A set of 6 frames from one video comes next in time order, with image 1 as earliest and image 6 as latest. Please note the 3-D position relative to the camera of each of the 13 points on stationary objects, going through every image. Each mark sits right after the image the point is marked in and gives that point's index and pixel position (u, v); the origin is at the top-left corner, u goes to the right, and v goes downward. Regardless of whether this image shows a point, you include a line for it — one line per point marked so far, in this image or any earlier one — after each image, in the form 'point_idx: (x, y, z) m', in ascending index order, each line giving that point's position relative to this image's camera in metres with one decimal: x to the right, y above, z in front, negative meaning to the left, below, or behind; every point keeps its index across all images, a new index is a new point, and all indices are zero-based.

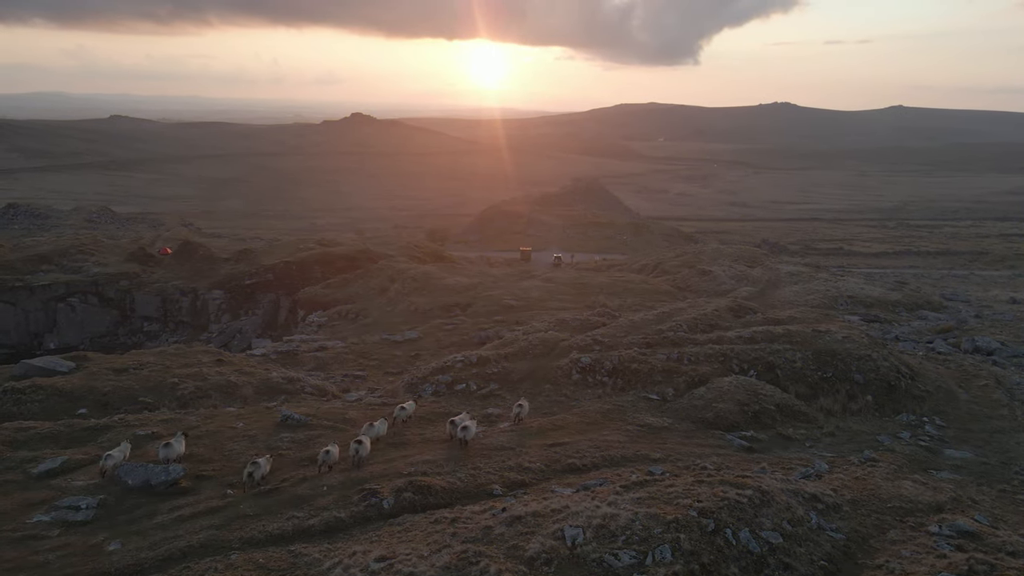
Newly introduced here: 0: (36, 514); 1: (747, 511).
0: (-6.9, -3.3, +10.6) m
1: (+2.9, -2.7, +9.0) m
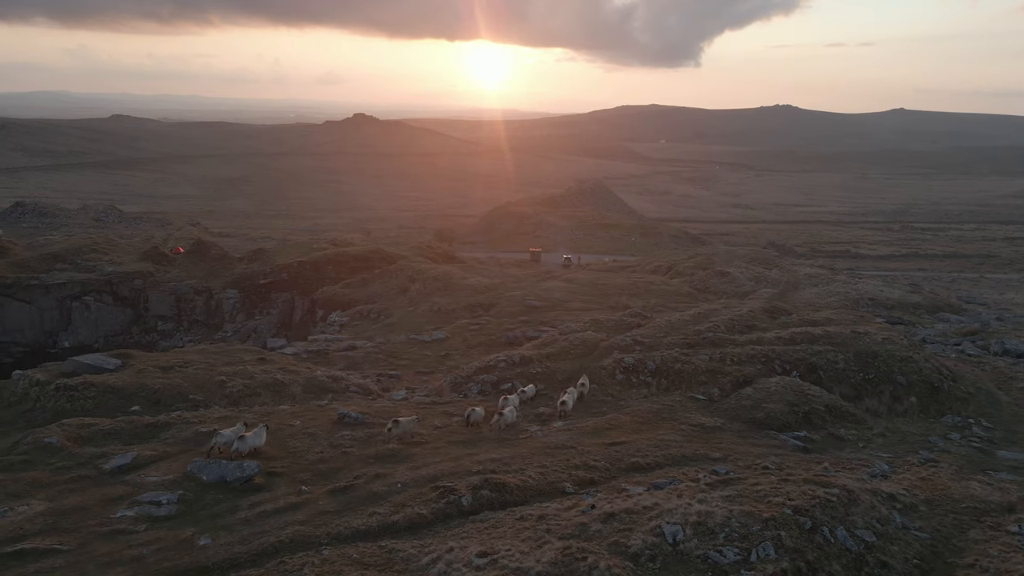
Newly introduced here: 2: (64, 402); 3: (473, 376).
0: (-5.7, -3.2, +10.7) m
1: (+4.1, -2.7, +9.1) m
2: (-10.3, -2.6, +16.8) m
3: (-1.0, -2.4, +19.6) m
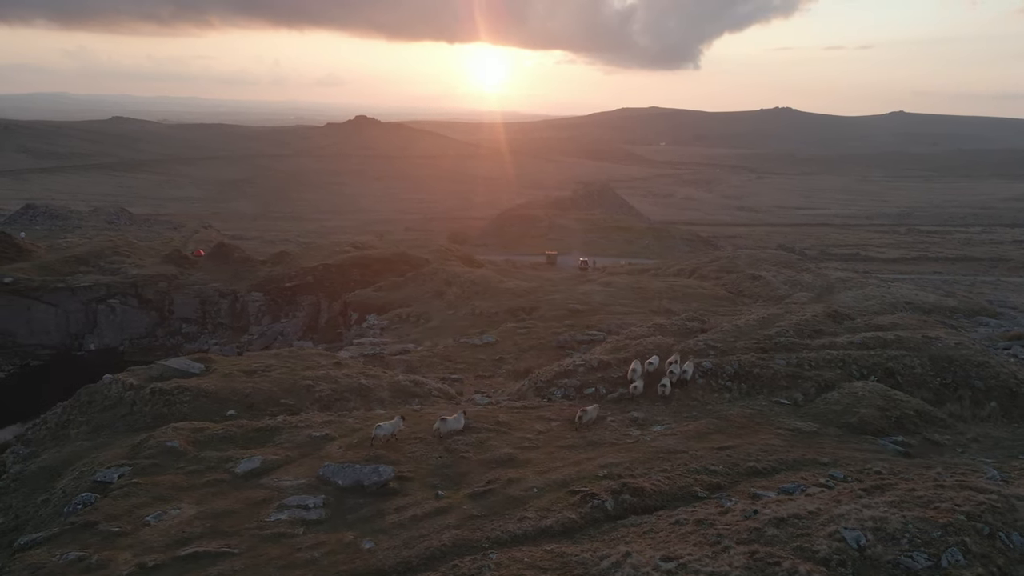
0: (-3.6, -3.3, +10.9) m
1: (+6.2, -2.9, +9.2) m
2: (-8.1, -2.7, +16.9) m
3: (+1.1, -2.5, +19.7) m
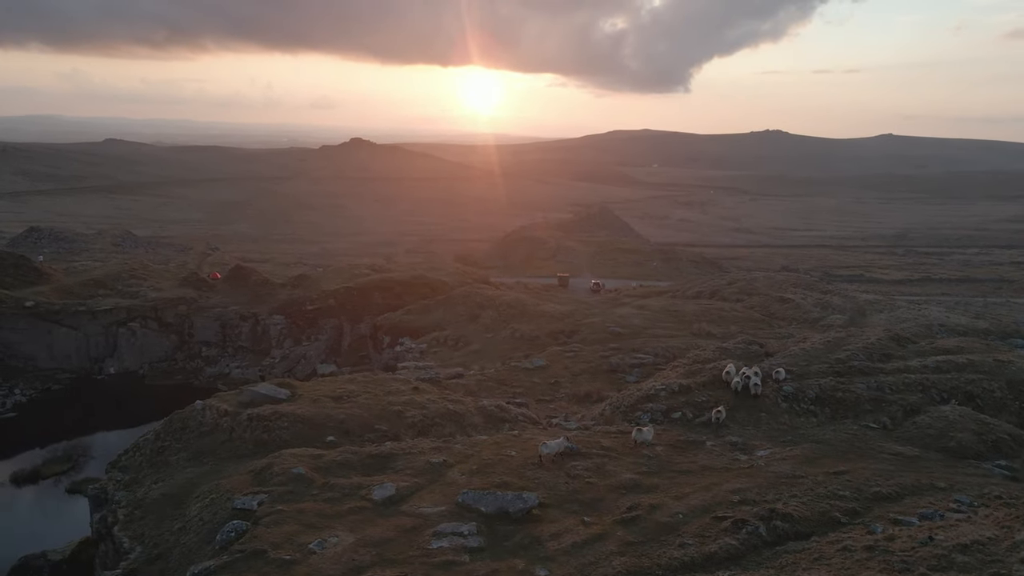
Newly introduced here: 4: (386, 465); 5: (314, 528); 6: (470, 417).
0: (-1.2, -3.8, +10.9) m
1: (+8.5, -3.2, +9.3) m
2: (-5.8, -3.3, +16.9) m
3: (+3.4, -3.2, +19.8) m
4: (-2.5, -3.5, +14.5) m
5: (-3.0, -3.7, +11.2) m
6: (-1.1, -3.3, +18.7) m
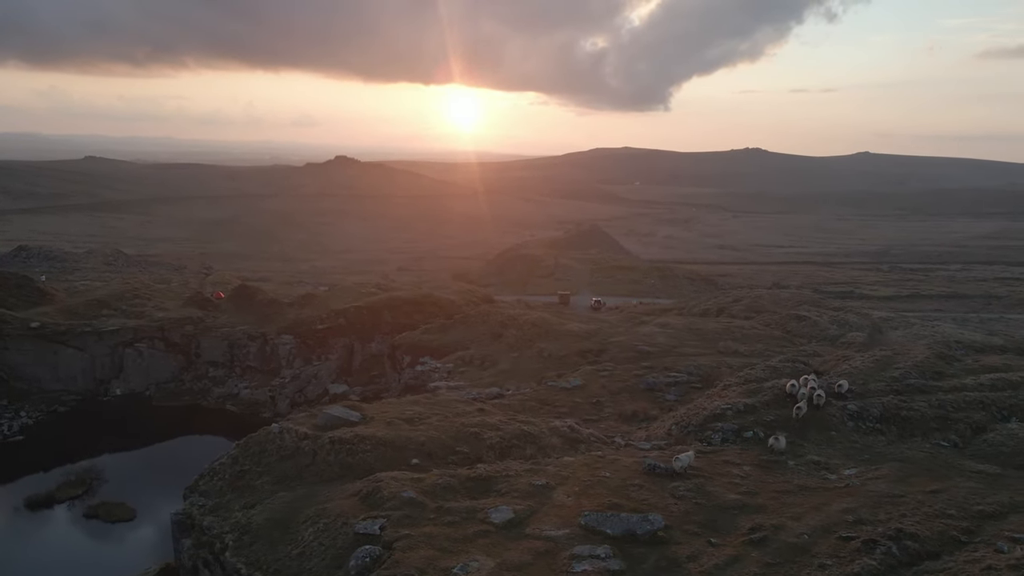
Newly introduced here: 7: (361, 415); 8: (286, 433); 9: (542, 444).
0: (+0.8, -4.1, +11.0) m
1: (+10.6, -3.5, +9.6) m
2: (-3.9, -3.9, +16.9) m
3: (+5.3, -3.7, +20.0) m
4: (-0.5, -4.0, +14.5) m
5: (-1.0, -4.1, +11.3) m
6: (+0.9, -3.8, +18.7) m
7: (-4.0, -3.4, +19.7) m
8: (-5.6, -3.6, +18.1) m
9: (+0.7, -3.9, +18.5) m
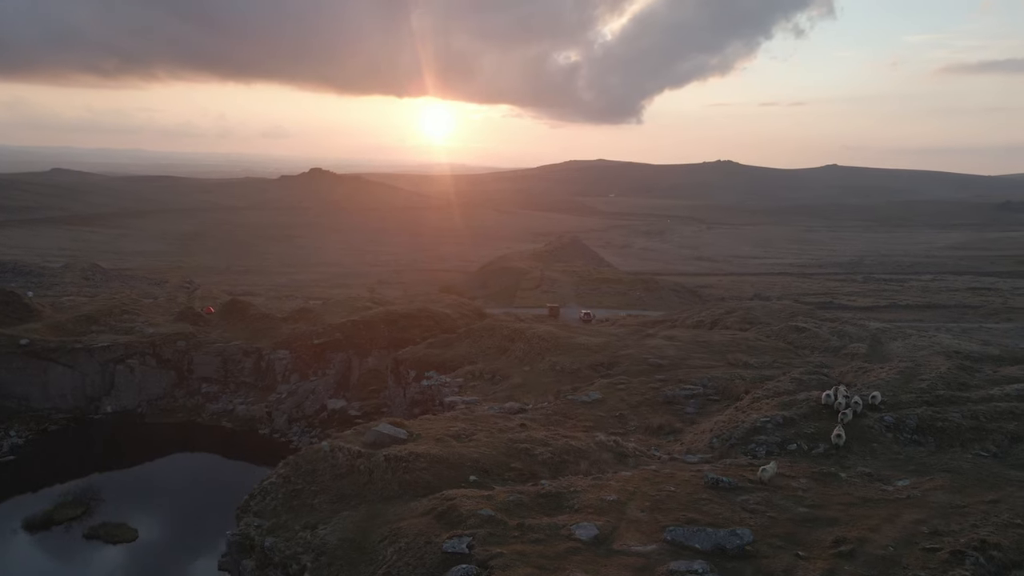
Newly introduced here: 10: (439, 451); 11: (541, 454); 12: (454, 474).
0: (+2.4, -4.4, +11.1) m
1: (+12.2, -3.7, +10.0) m
2: (-2.5, -4.3, +16.9) m
3: (+6.6, -4.2, +20.2) m
4: (+1.0, -4.3, +14.6) m
5: (+0.6, -4.4, +11.3) m
6: (+2.1, -4.2, +18.8) m
7: (-2.8, -3.8, +19.7) m
8: (-4.3, -4.0, +18.0) m
9: (+2.0, -4.3, +18.6) m
10: (-1.8, -4.0, +18.0) m
11: (+0.7, -4.1, +18.3) m
12: (-1.3, -4.3, +17.0) m
